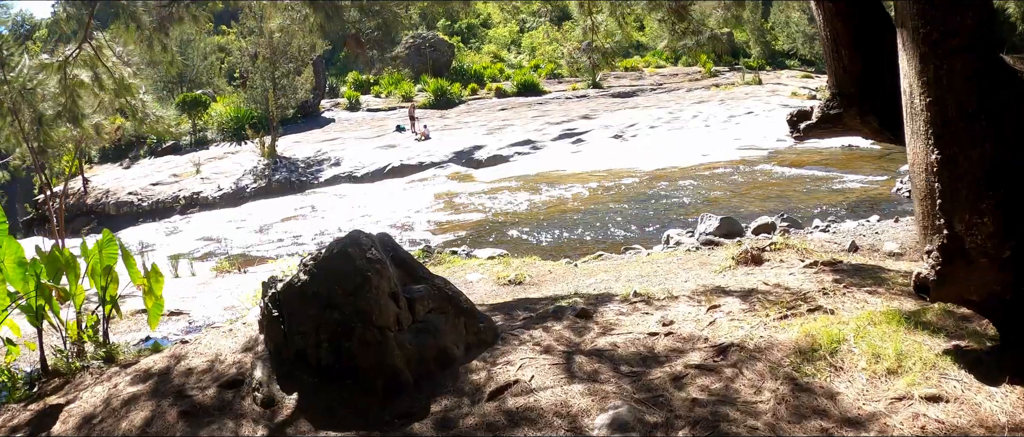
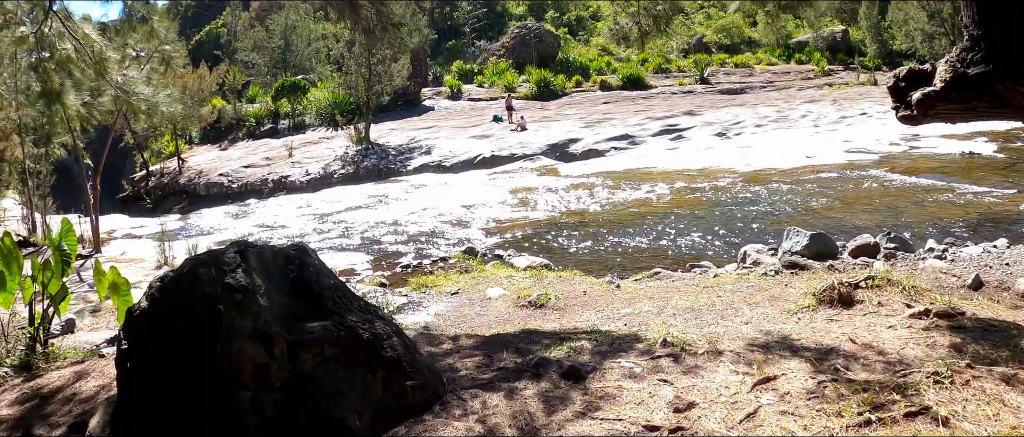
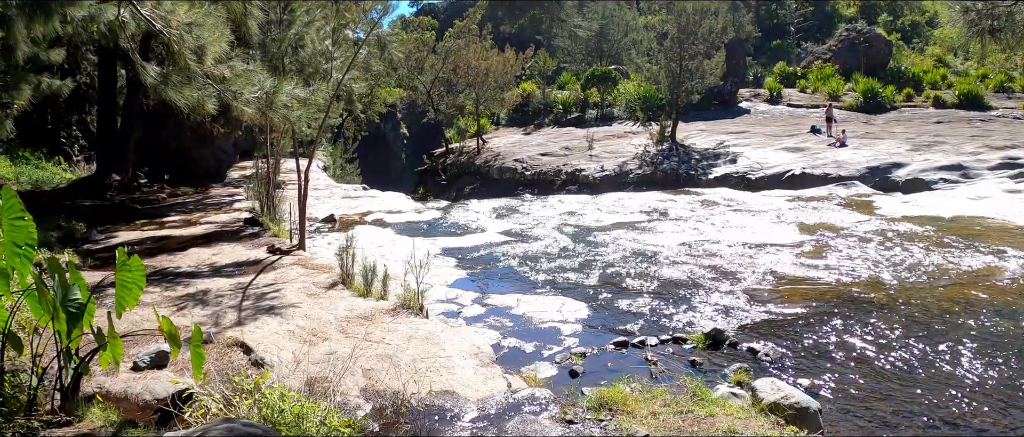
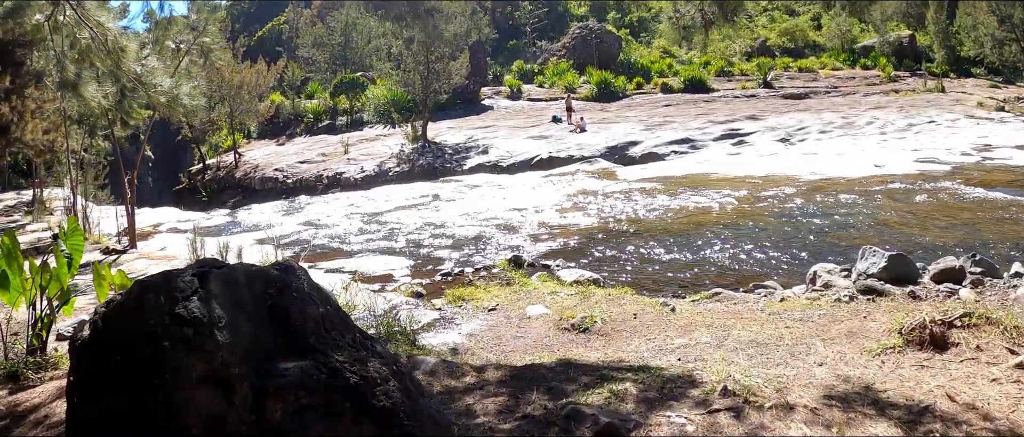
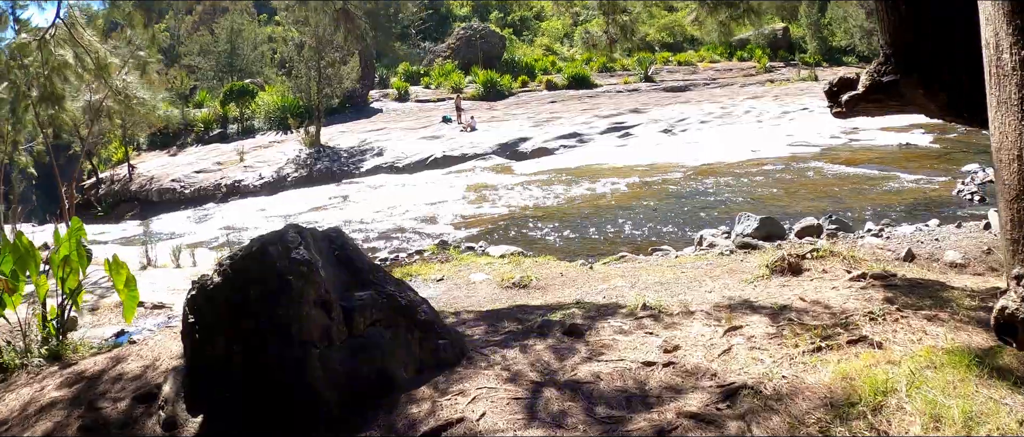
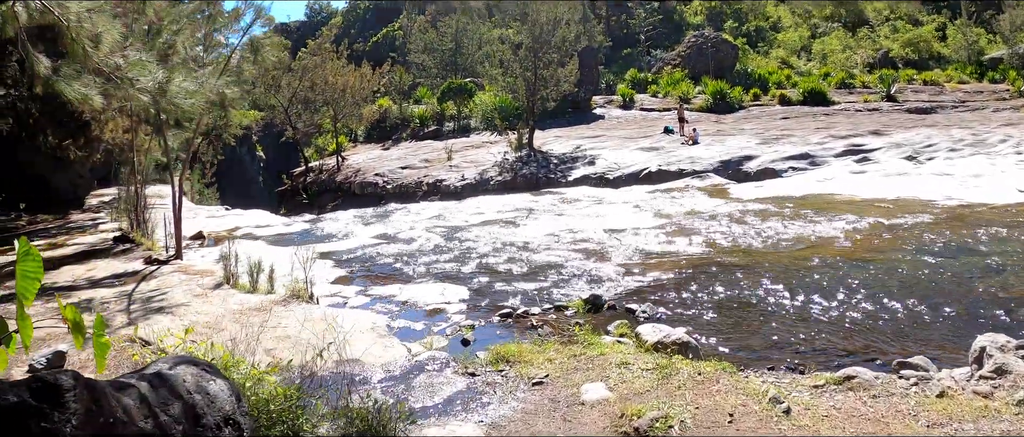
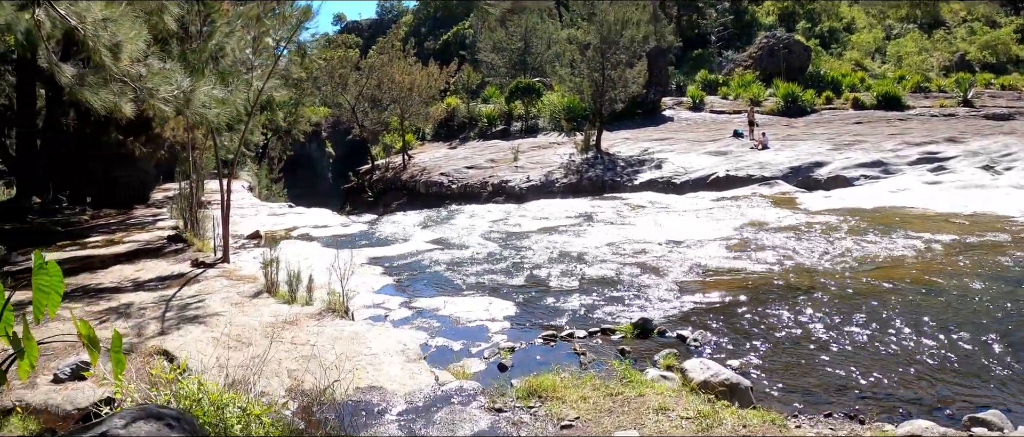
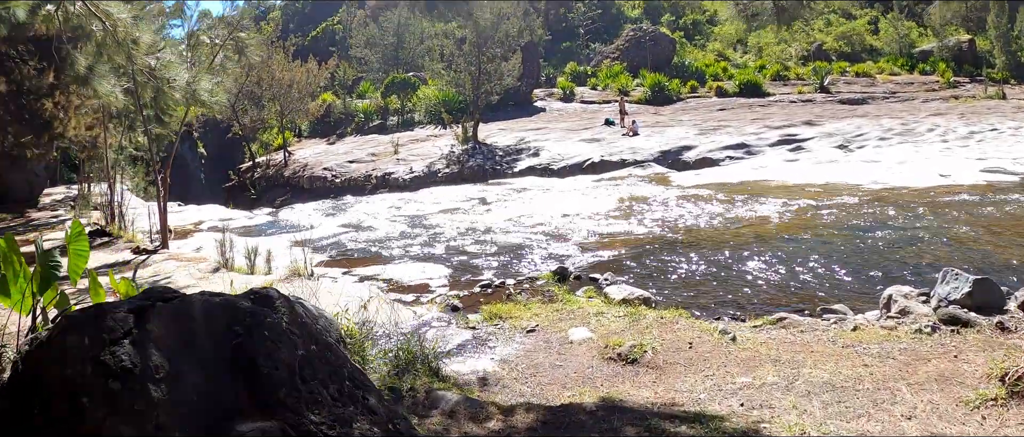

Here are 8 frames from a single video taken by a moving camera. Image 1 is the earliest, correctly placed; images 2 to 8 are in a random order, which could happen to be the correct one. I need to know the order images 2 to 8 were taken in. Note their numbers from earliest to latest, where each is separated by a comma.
5, 2, 4, 8, 6, 7, 3
